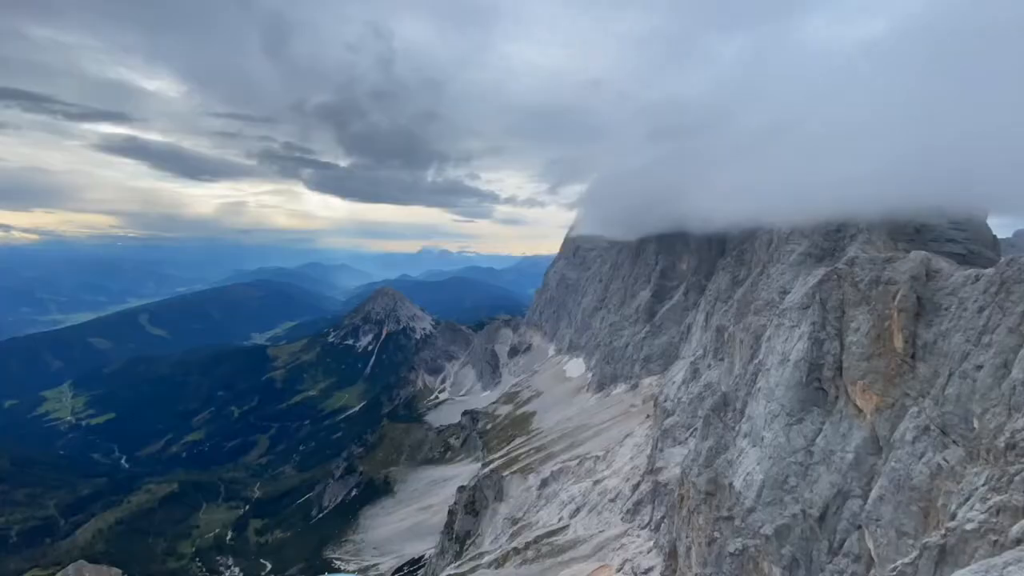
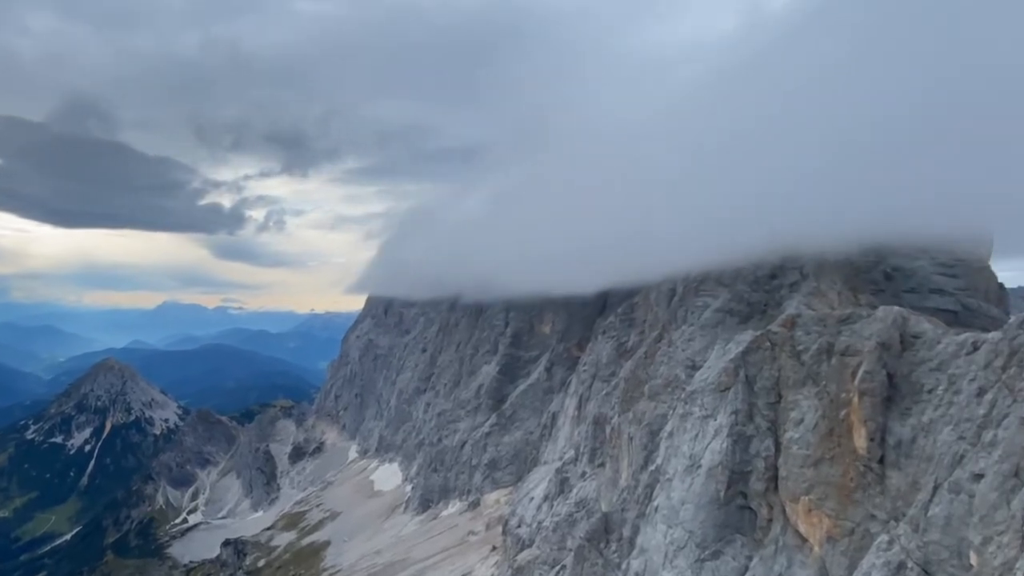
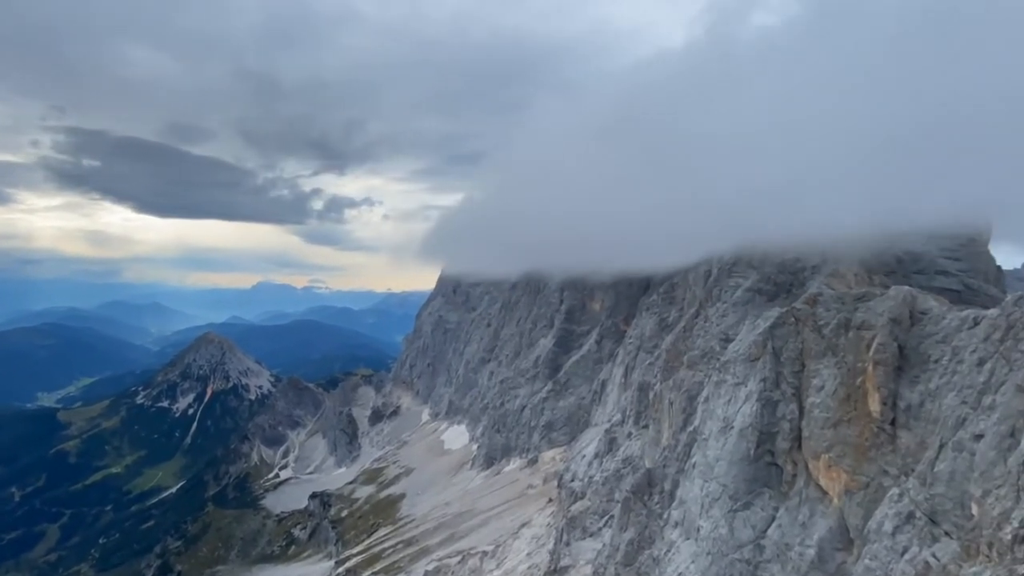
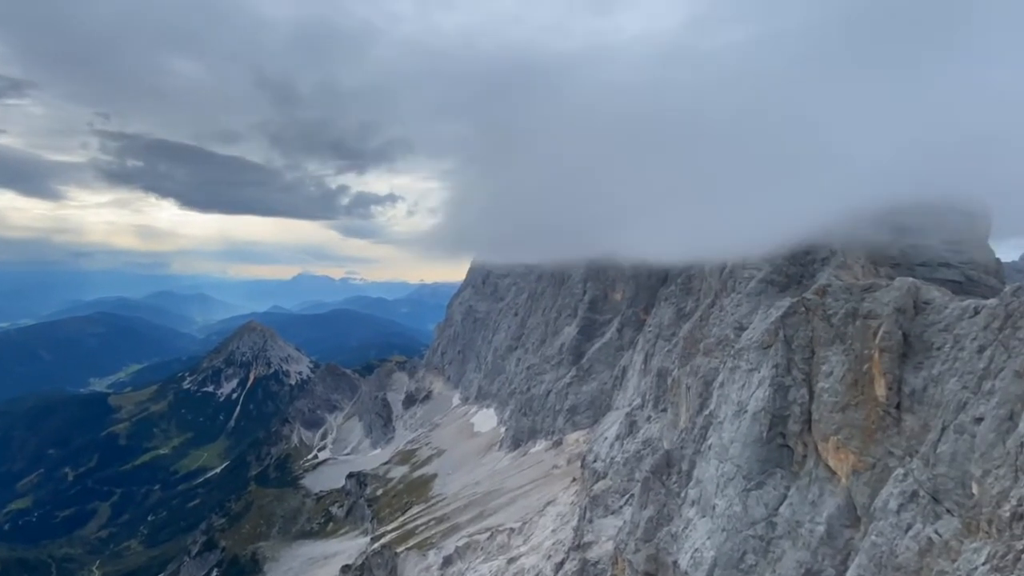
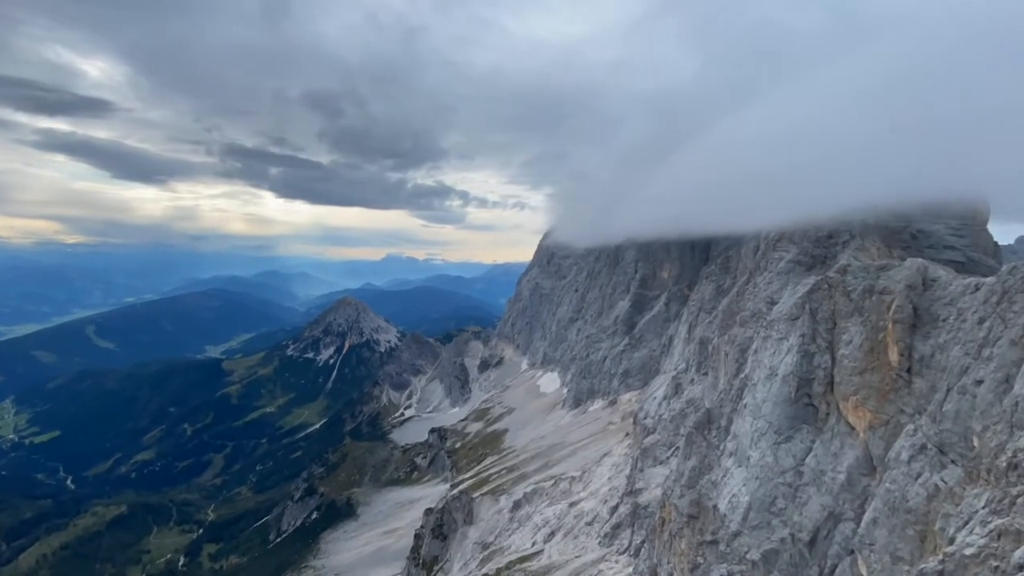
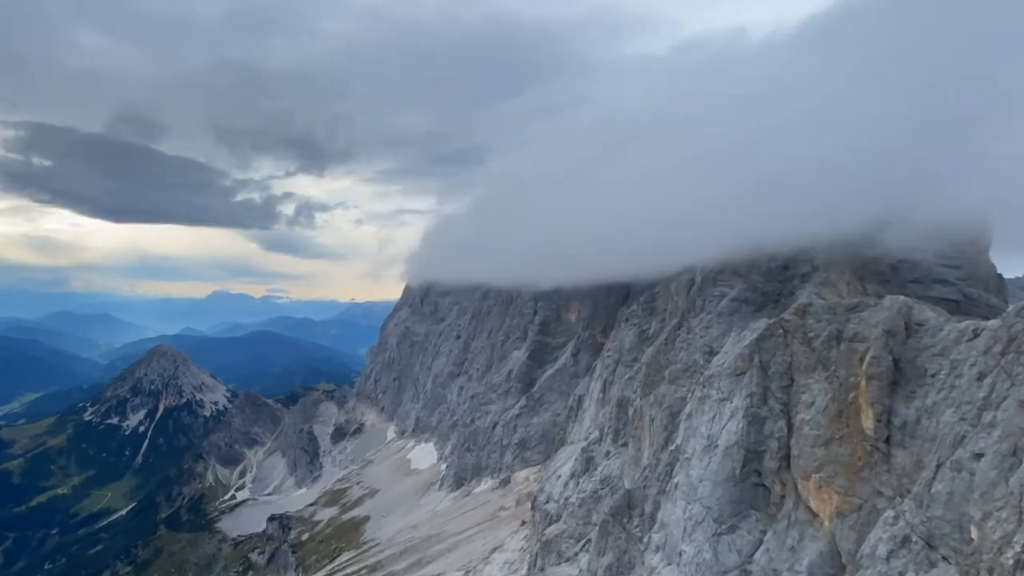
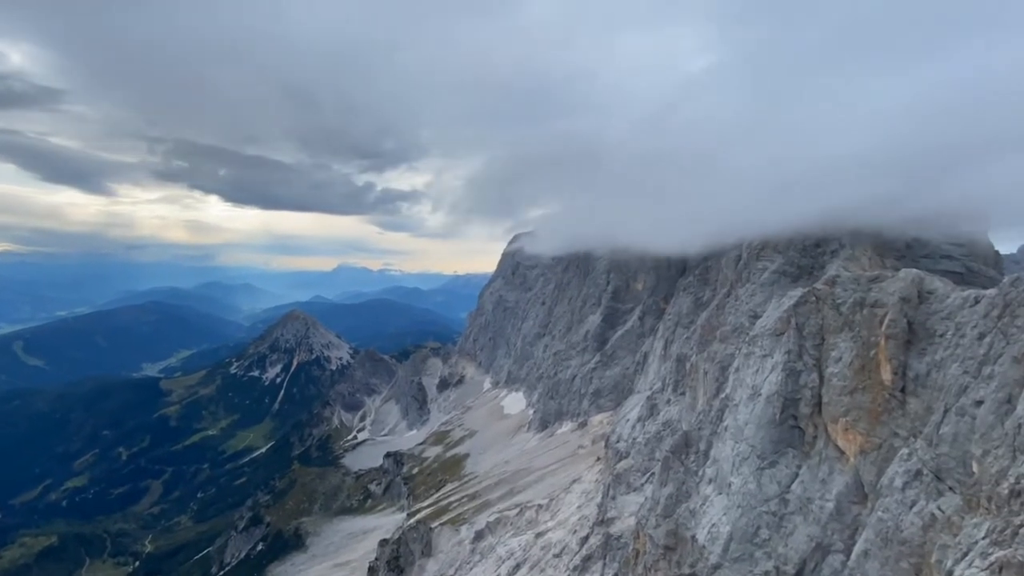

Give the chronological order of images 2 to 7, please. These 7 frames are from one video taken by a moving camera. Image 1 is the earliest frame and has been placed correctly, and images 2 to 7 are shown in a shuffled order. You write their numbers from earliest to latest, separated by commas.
5, 7, 4, 3, 6, 2
